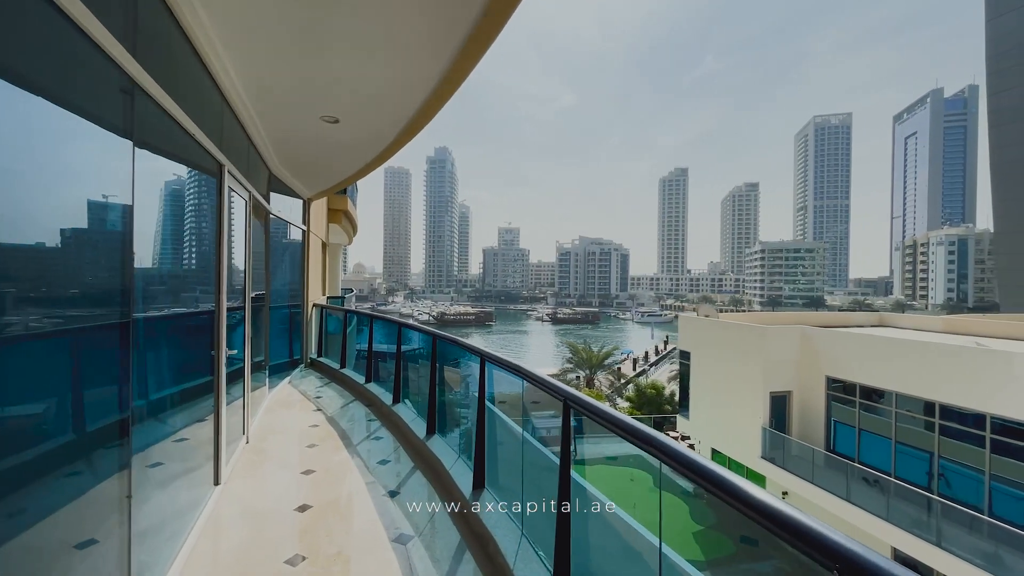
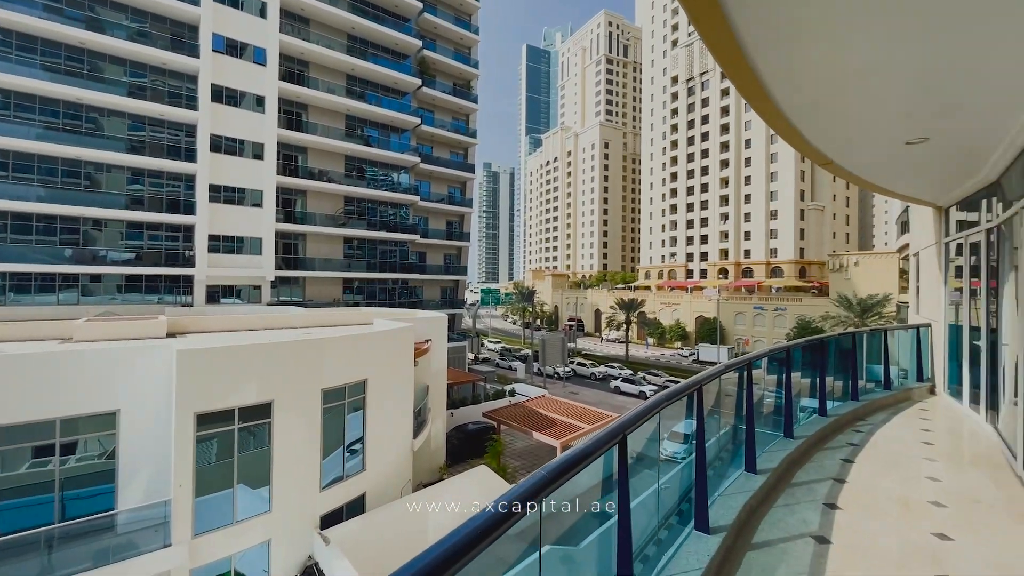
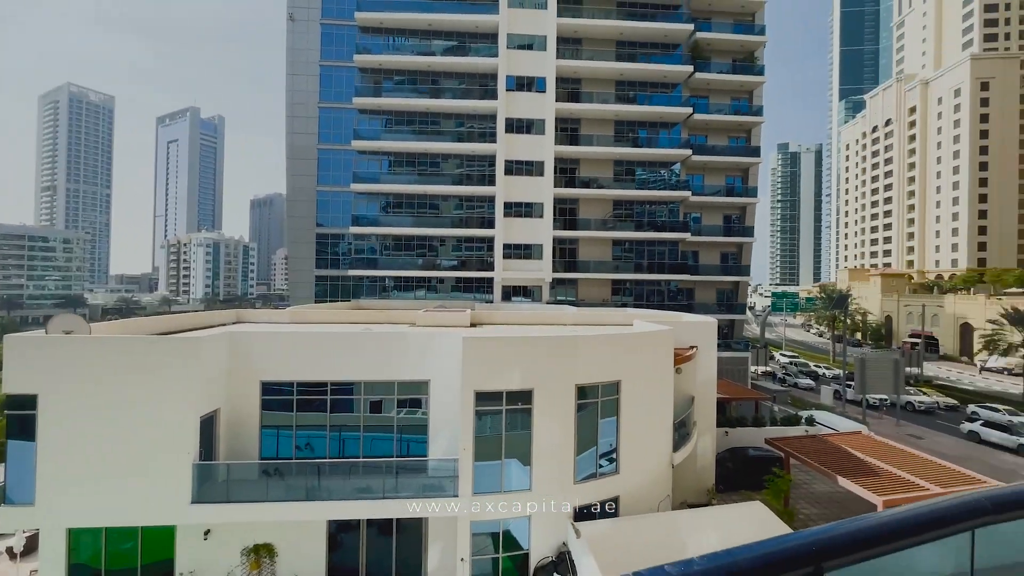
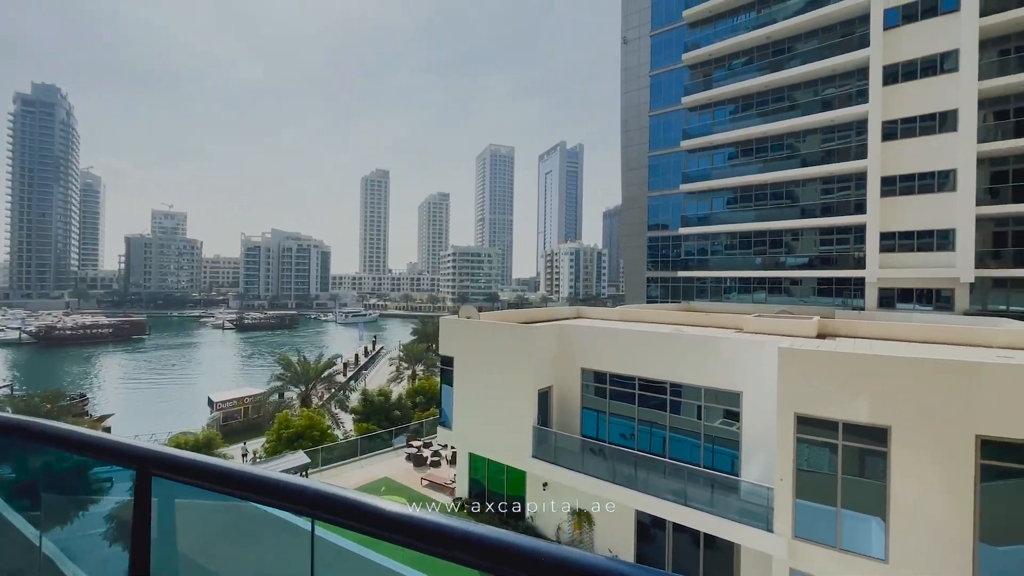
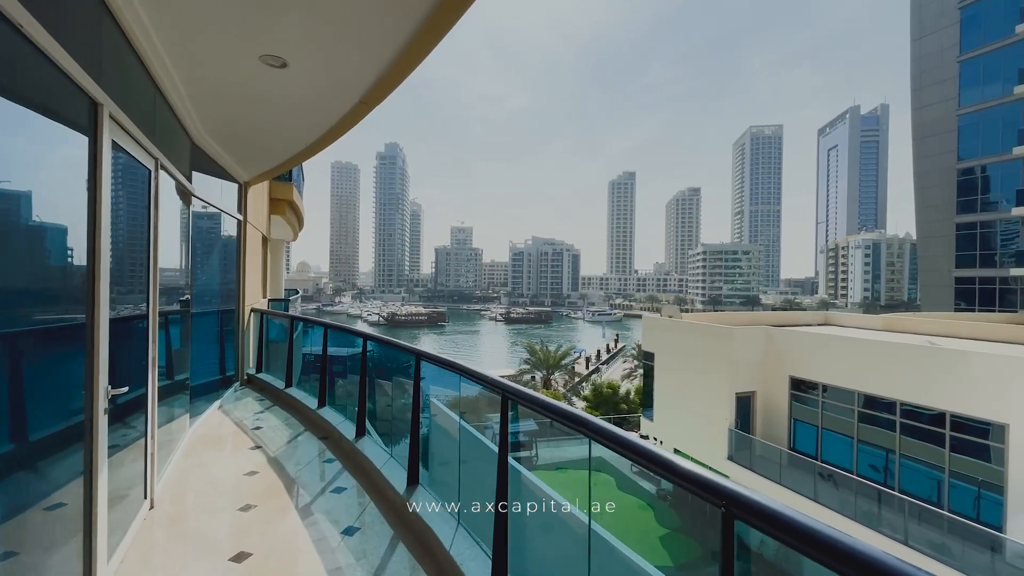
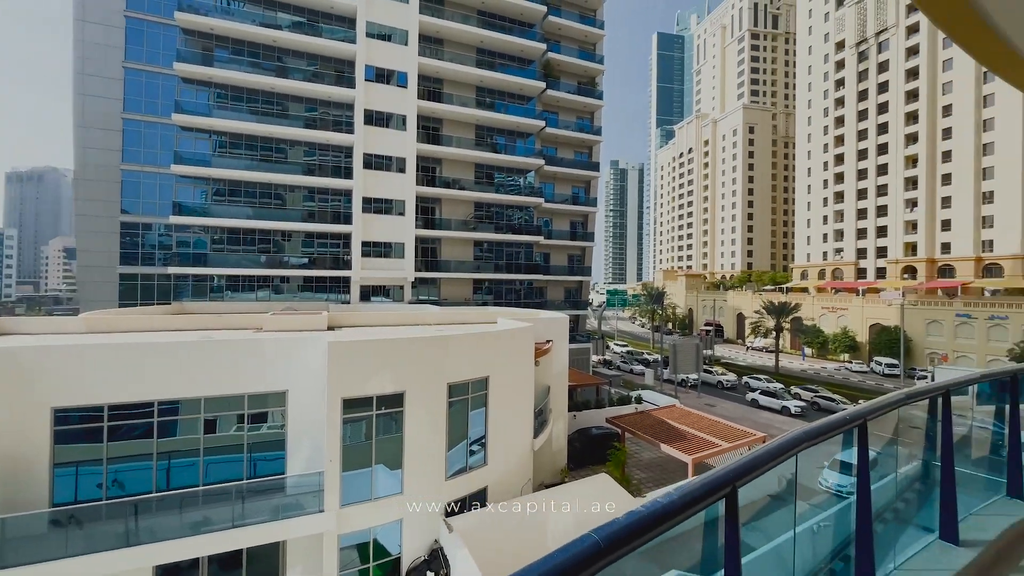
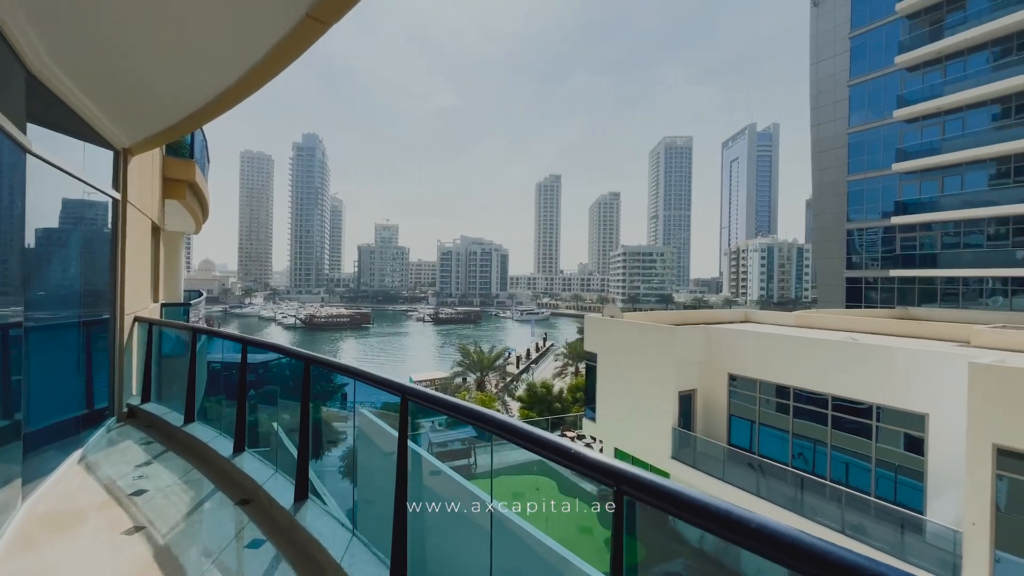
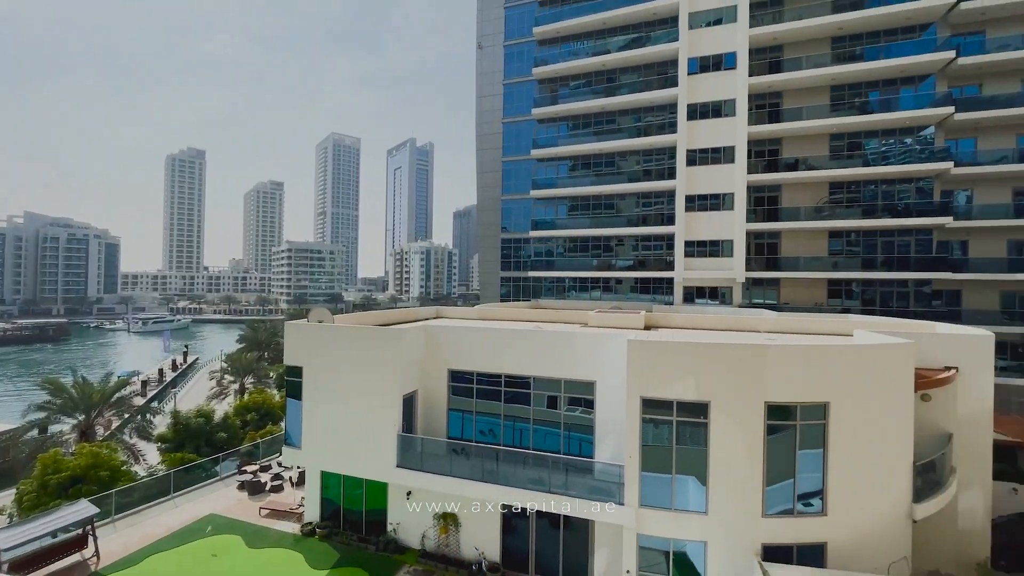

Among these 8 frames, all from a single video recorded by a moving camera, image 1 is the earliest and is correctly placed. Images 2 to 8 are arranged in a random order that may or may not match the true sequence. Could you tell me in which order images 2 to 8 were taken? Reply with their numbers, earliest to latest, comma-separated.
5, 7, 4, 8, 3, 6, 2
